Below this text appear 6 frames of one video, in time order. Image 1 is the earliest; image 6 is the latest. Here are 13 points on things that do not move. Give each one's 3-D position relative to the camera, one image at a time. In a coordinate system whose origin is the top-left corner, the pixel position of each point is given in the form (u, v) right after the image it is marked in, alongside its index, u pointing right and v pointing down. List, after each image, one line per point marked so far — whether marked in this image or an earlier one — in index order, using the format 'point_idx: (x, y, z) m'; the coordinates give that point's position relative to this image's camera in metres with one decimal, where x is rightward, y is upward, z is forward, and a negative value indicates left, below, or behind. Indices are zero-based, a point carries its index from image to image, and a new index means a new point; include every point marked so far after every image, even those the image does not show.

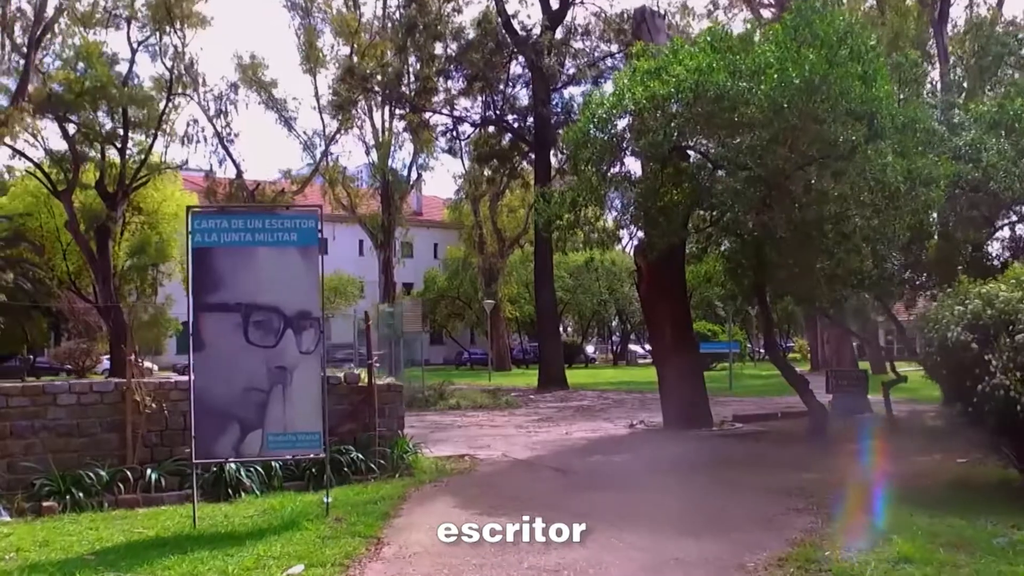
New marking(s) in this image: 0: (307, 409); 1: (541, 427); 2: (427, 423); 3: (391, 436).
0: (-1.7, -1.0, +9.0) m
1: (+0.5, -2.4, +18.4) m
2: (-1.6, -2.5, +19.8) m
3: (-1.4, -1.7, +12.3) m
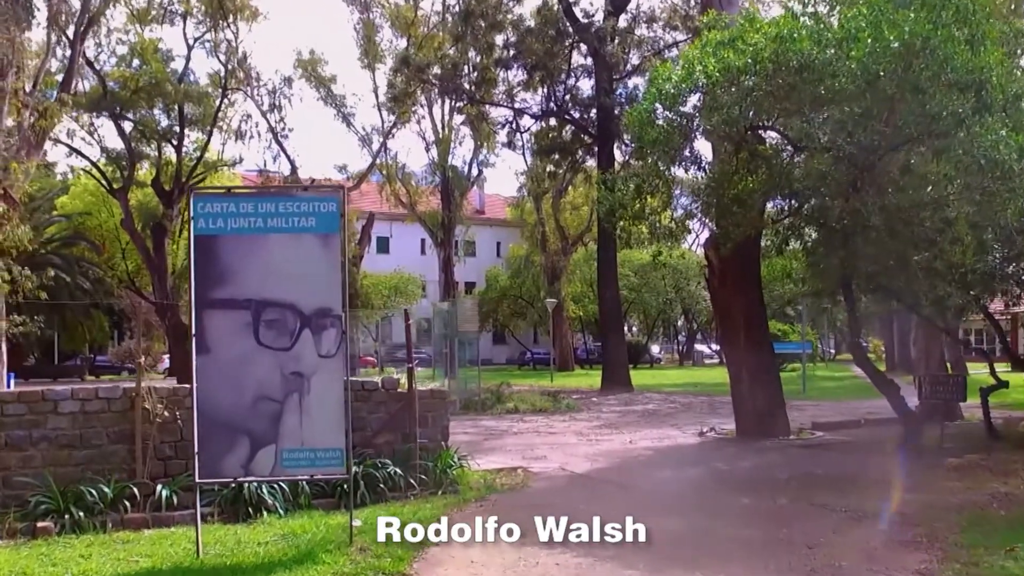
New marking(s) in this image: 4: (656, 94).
0: (-1.4, -1.0, +7.8) m
1: (+1.5, -2.3, +17.0) m
2: (-0.5, -2.4, +18.5) m
3: (-0.8, -1.7, +11.0) m
4: (+1.8, +2.5, +13.4) m
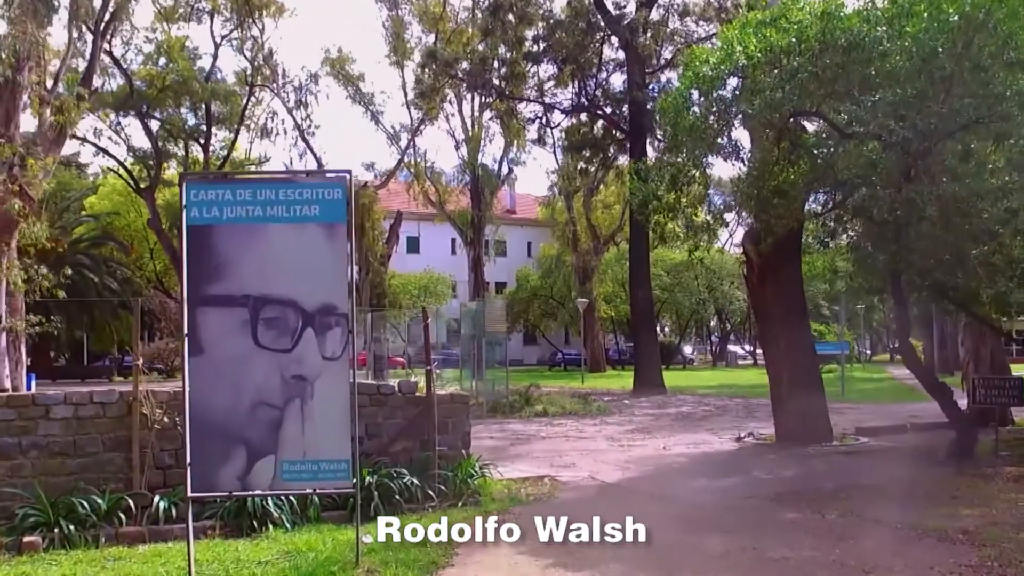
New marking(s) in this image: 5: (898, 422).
0: (-1.2, -0.9, +7.1) m
1: (+1.9, -2.3, +16.2) m
2: (0.0, -2.4, +17.8) m
3: (-0.6, -1.6, +10.3) m
4: (+2.1, +2.5, +12.6) m
5: (+7.1, -2.5, +19.4) m
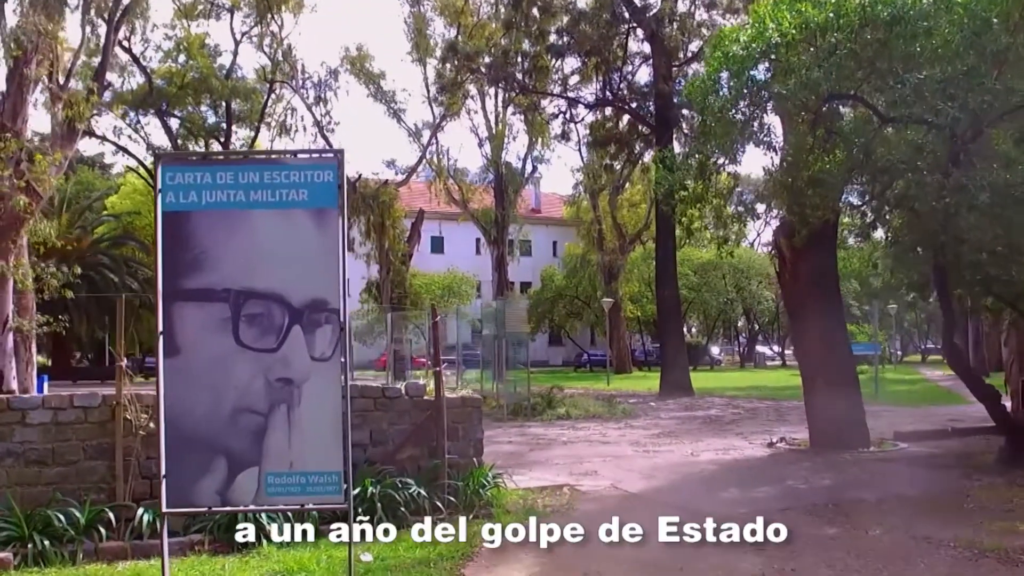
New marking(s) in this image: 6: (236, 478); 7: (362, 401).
0: (-1.1, -0.9, +6.4) m
1: (+2.2, -2.3, +15.4) m
2: (+0.3, -2.4, +17.1) m
3: (-0.4, -1.6, +9.6) m
4: (+2.3, +2.5, +11.8) m
5: (+7.4, -2.4, +18.5) m
6: (-1.6, -1.1, +6.4) m
7: (-1.3, -1.0, +9.3) m
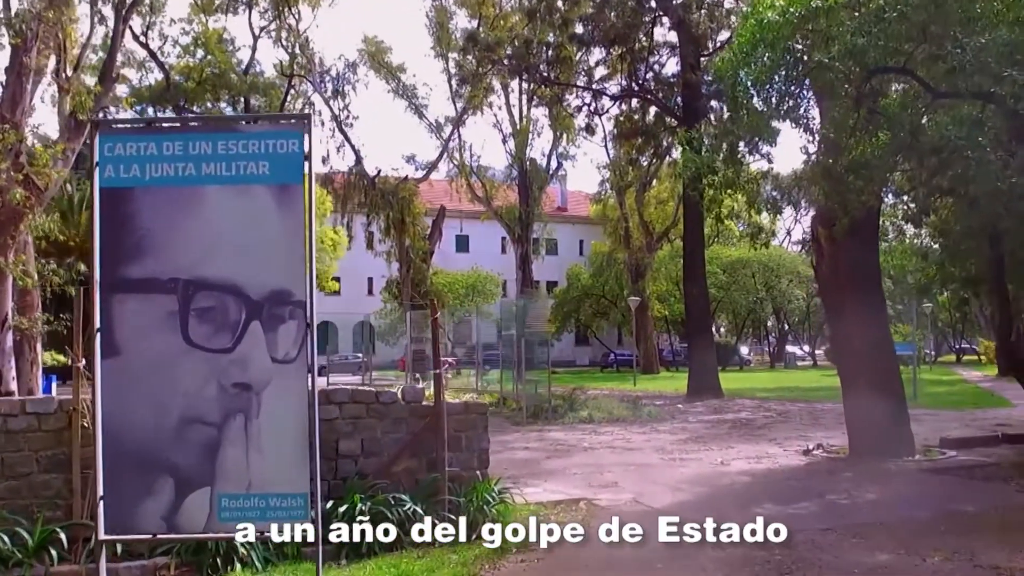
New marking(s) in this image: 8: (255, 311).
0: (-1.2, -0.9, +5.4) m
1: (+2.4, -2.2, +14.3) m
2: (+0.5, -2.3, +16.1) m
3: (-0.4, -1.5, +8.6) m
4: (+2.5, +2.6, +10.8) m
5: (+7.7, -2.3, +17.3) m
6: (-1.7, -1.1, +5.4) m
7: (-1.2, -0.9, +8.4) m
8: (-1.3, -0.1, +5.5) m
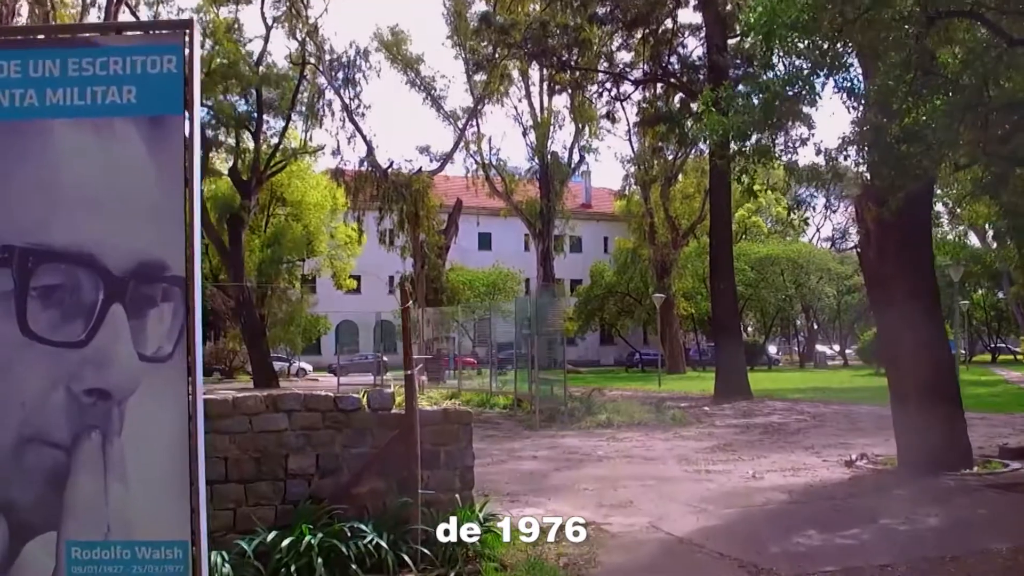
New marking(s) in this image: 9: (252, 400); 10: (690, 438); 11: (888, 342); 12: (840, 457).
0: (-1.3, -0.7, +4.0) m
1: (+2.5, -2.1, +12.8) m
2: (+0.7, -2.2, +14.5) m
3: (-0.4, -1.4, +7.1) m
4: (+2.4, +2.7, +9.2) m
5: (+7.9, -2.2, +15.6) m
6: (-1.8, -1.0, +4.0) m
7: (-1.3, -0.8, +6.9) m
8: (-1.5, 0.0, +4.0) m
9: (-1.7, -0.7, +6.8) m
10: (+2.7, -2.3, +16.3) m
11: (+4.1, -0.6, +11.5) m
12: (+4.1, -2.1, +13.2) m
